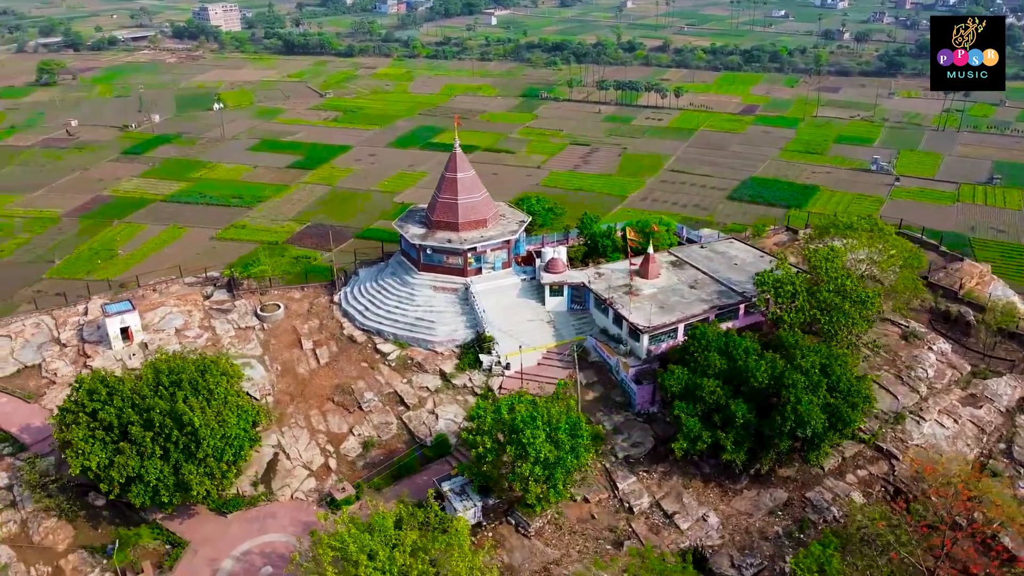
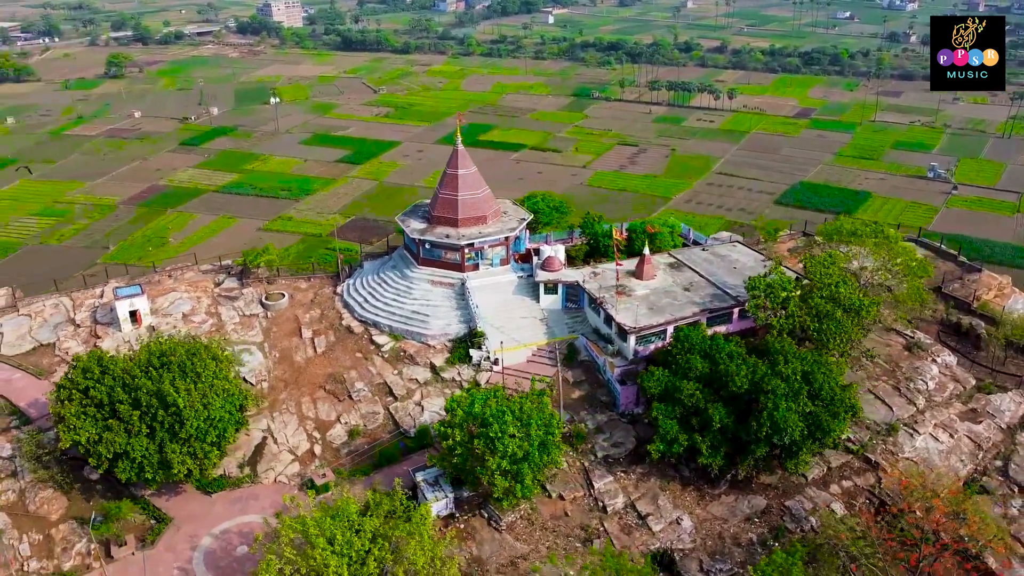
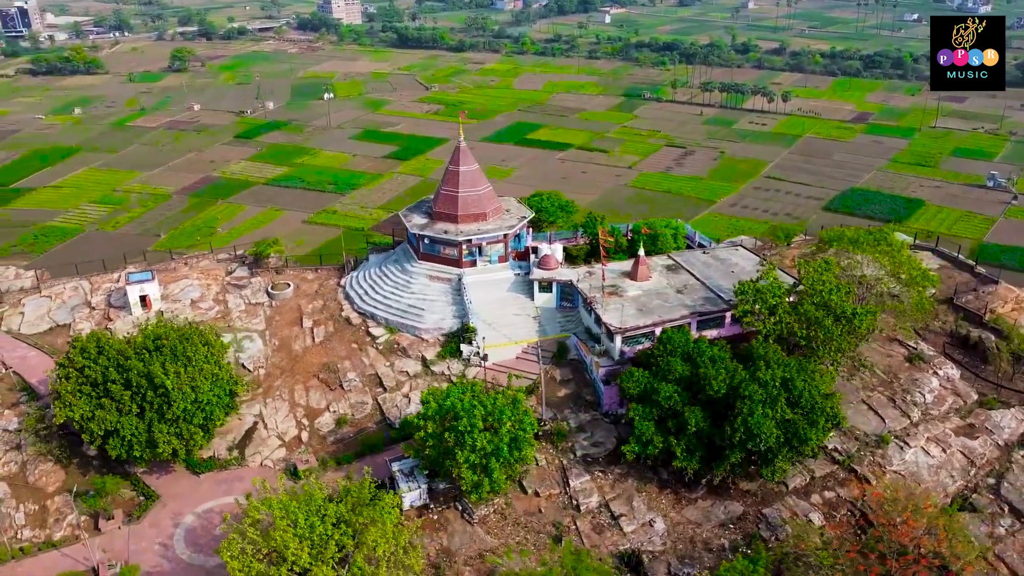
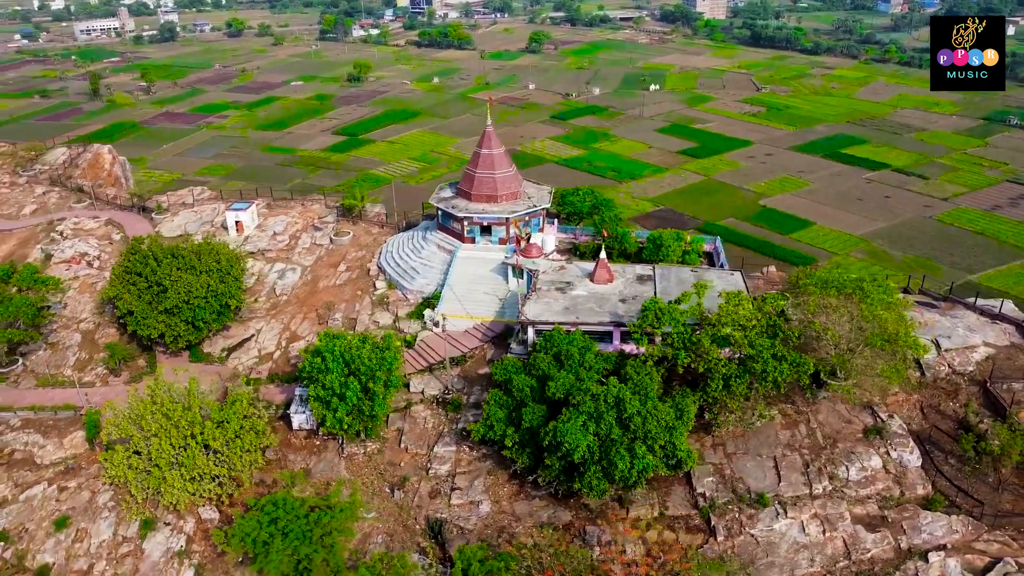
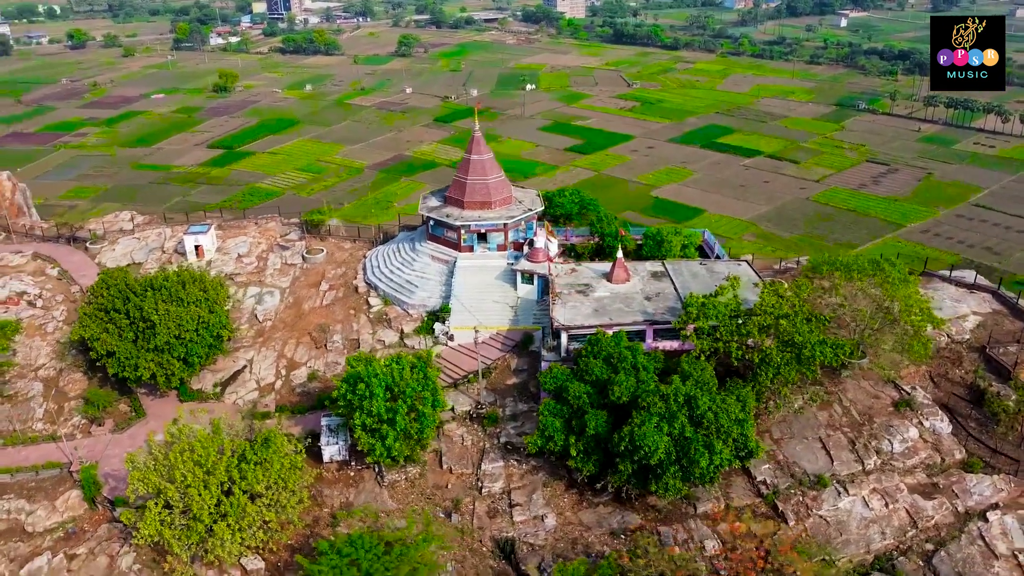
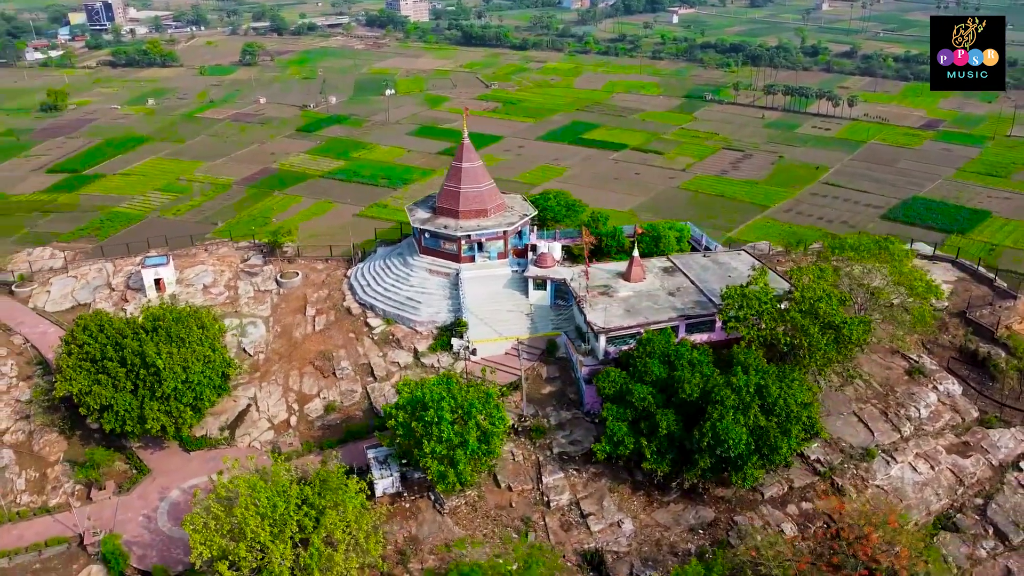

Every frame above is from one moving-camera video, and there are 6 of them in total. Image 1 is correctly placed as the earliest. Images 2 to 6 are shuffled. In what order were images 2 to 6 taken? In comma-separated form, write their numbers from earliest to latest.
2, 3, 6, 5, 4
